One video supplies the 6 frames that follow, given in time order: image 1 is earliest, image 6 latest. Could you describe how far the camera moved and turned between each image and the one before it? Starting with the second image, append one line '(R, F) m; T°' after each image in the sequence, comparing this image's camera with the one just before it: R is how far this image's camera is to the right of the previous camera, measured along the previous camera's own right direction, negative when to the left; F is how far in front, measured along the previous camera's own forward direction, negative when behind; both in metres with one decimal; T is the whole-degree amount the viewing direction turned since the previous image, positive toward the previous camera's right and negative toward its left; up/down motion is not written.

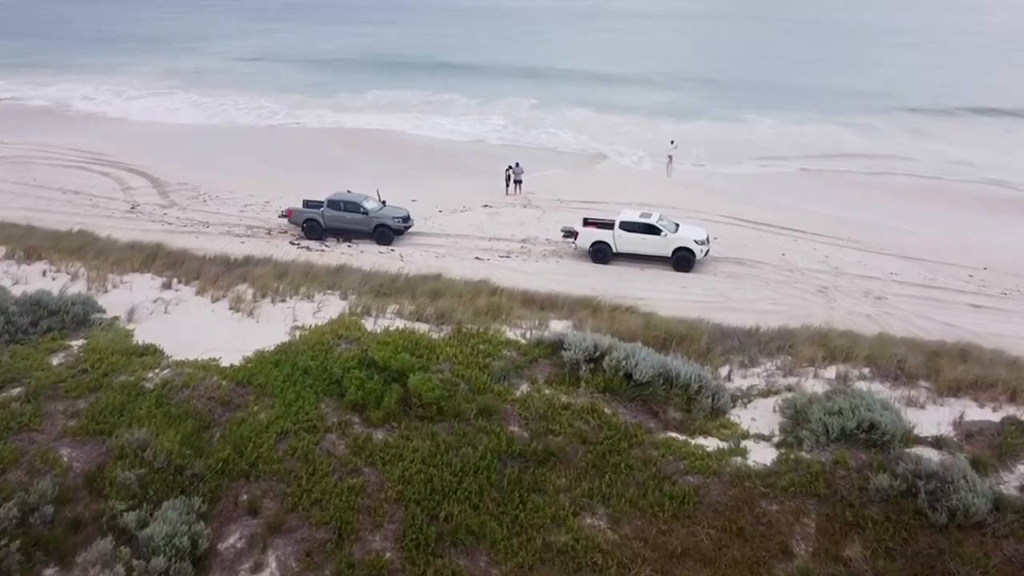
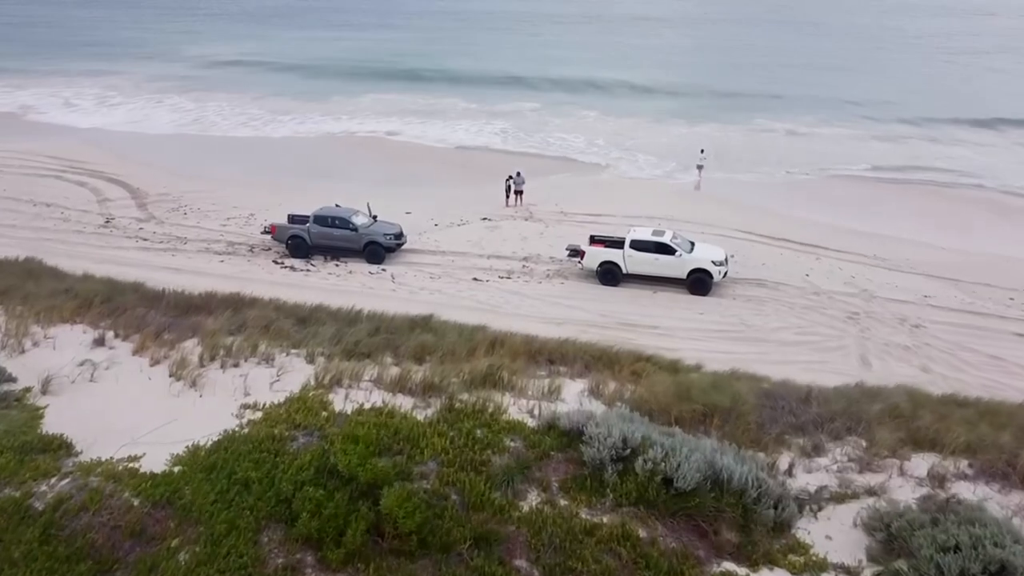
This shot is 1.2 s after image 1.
(0.0, +1.5) m; 0°
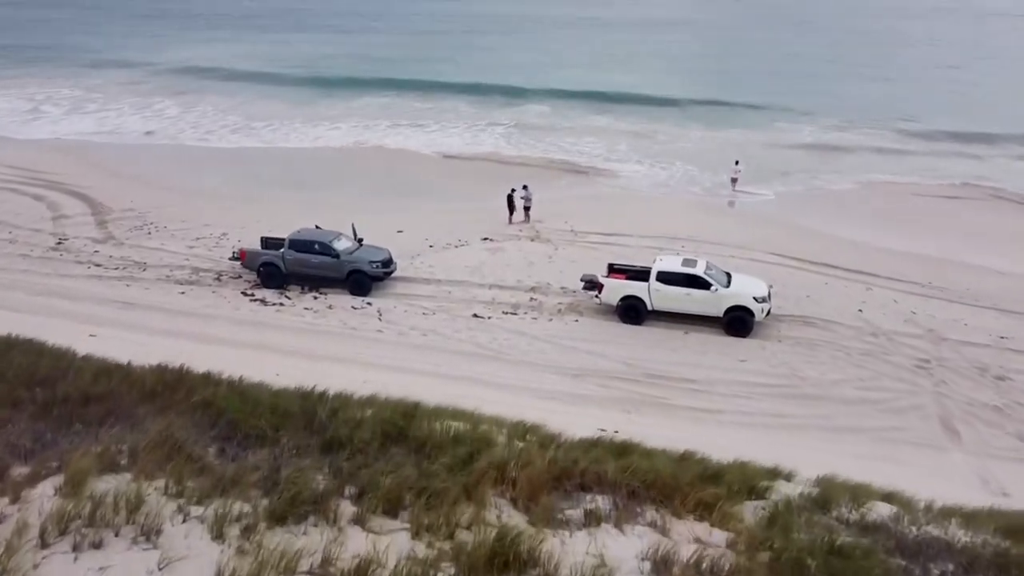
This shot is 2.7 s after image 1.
(-0.1, +2.4) m; 0°
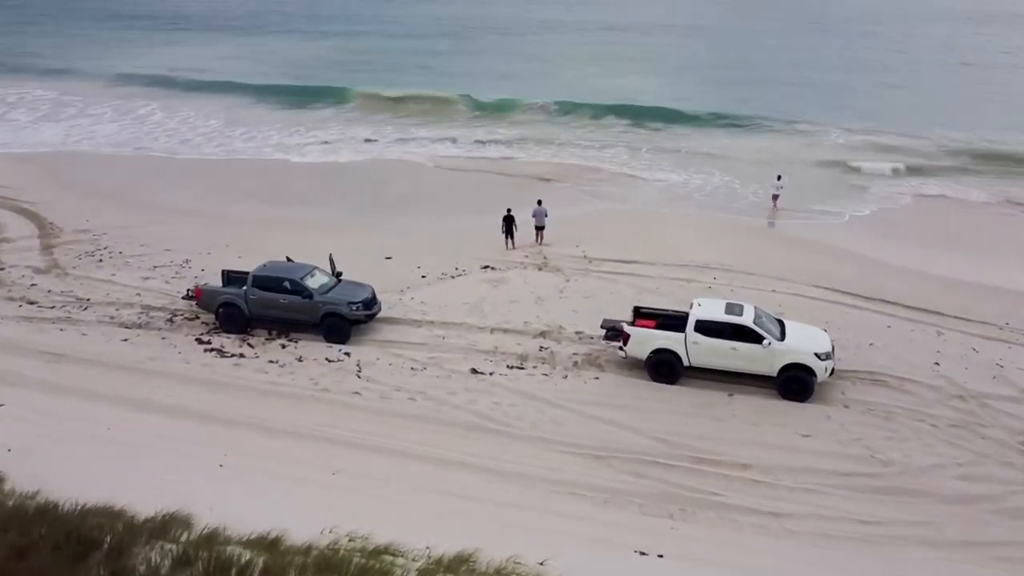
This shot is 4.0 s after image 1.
(-0.1, +2.6) m; 0°
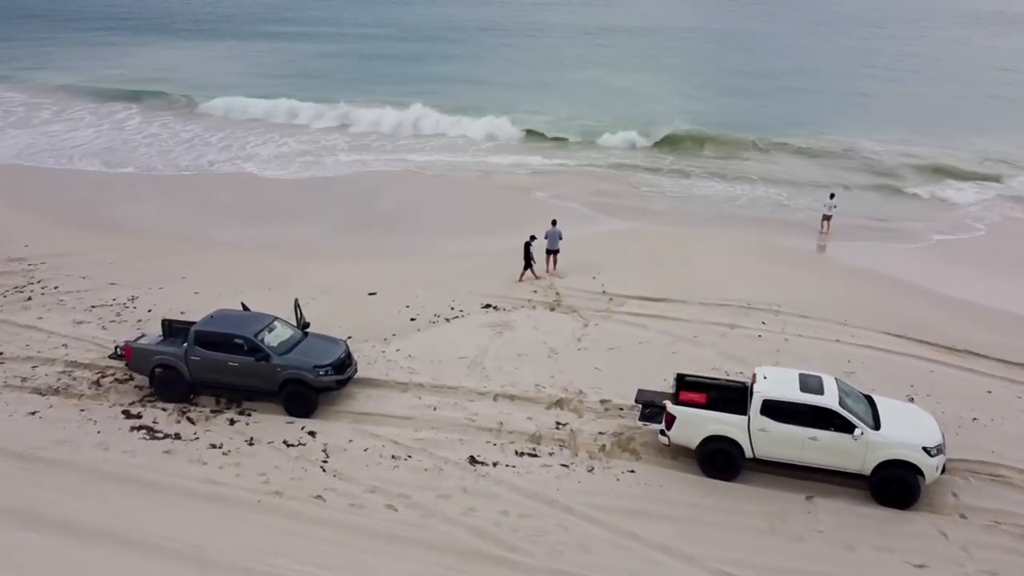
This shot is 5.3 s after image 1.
(-0.1, +2.8) m; 0°
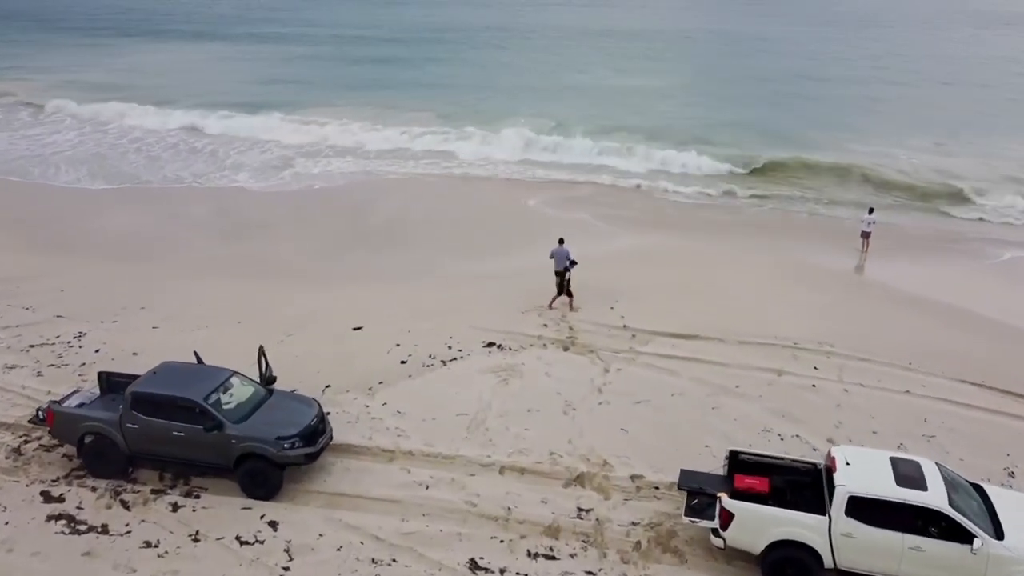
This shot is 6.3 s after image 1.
(-0.1, +2.0) m; 0°
